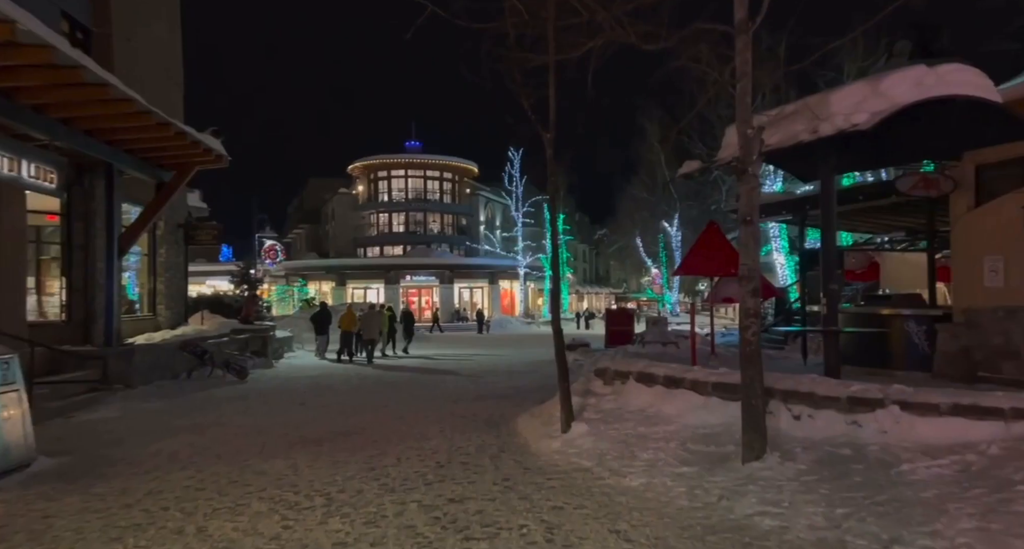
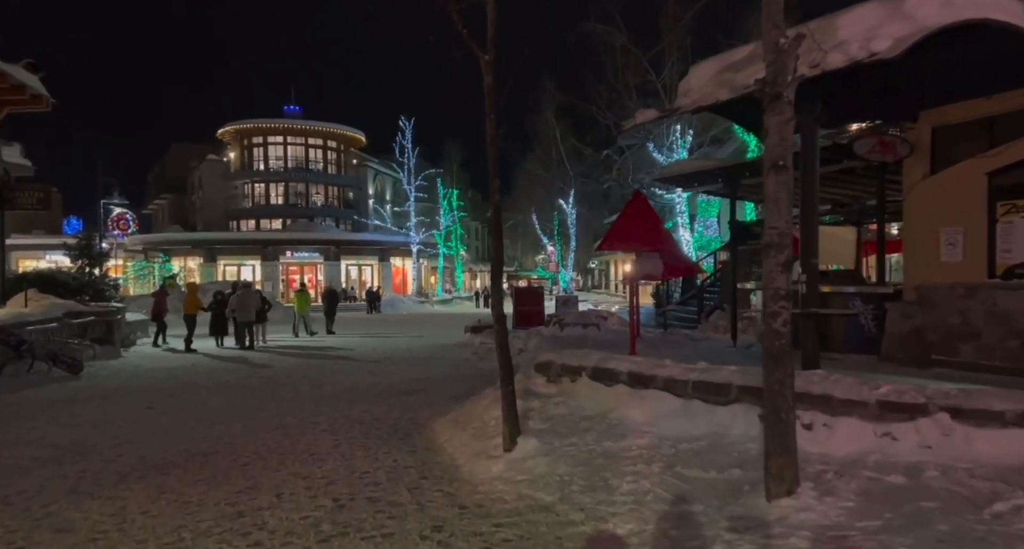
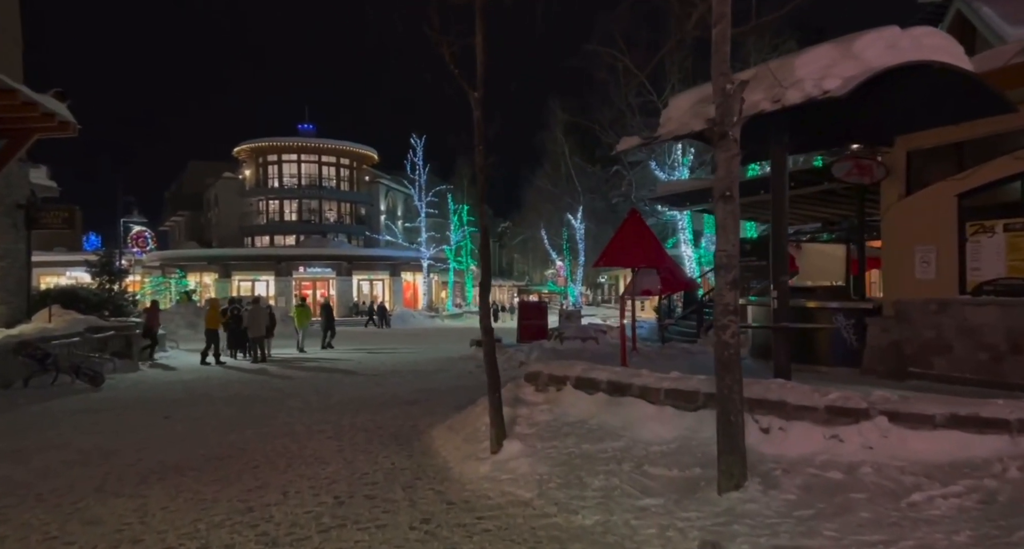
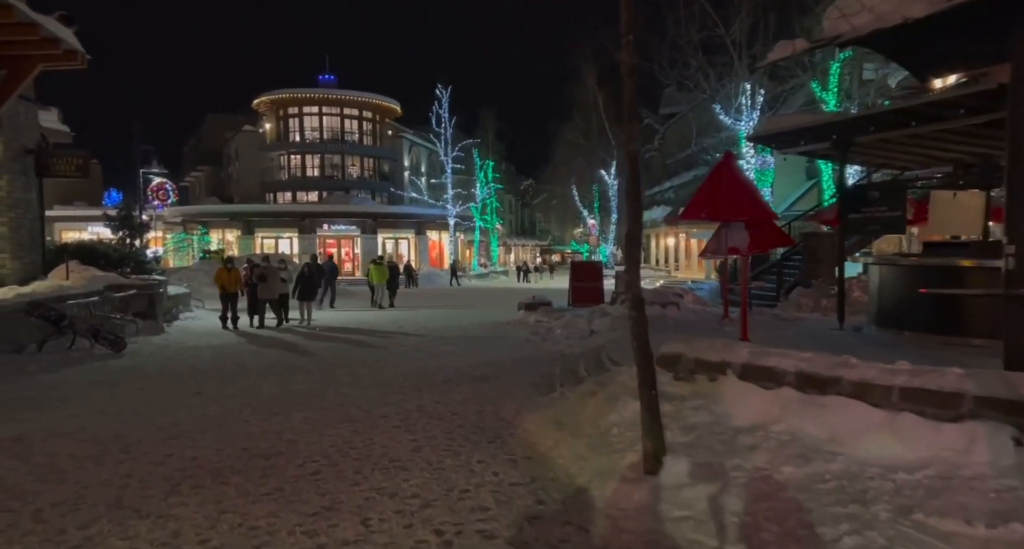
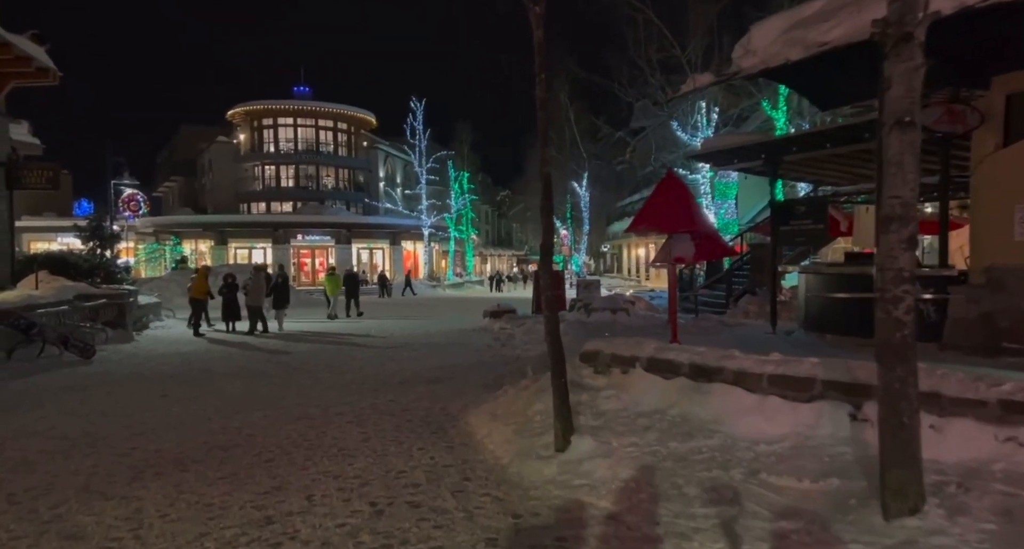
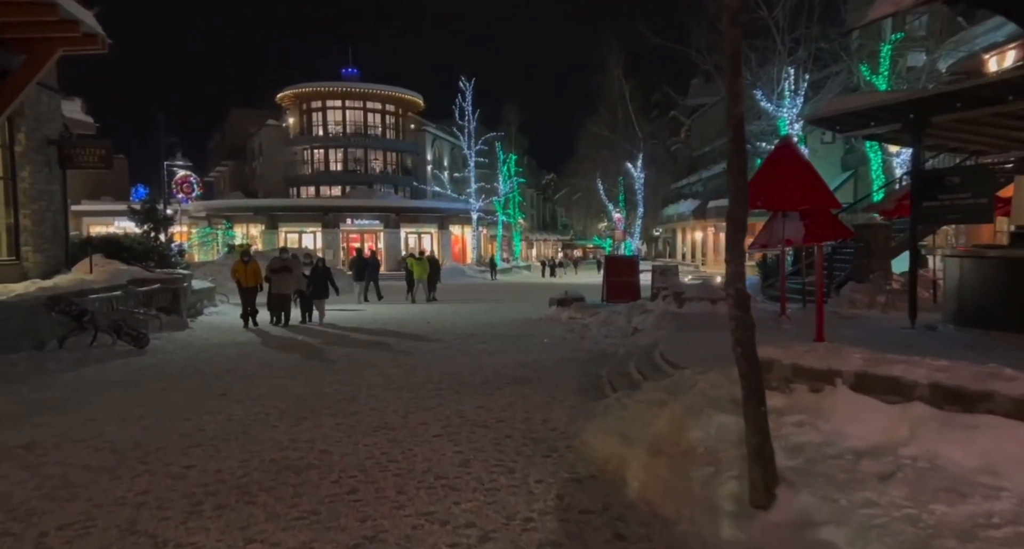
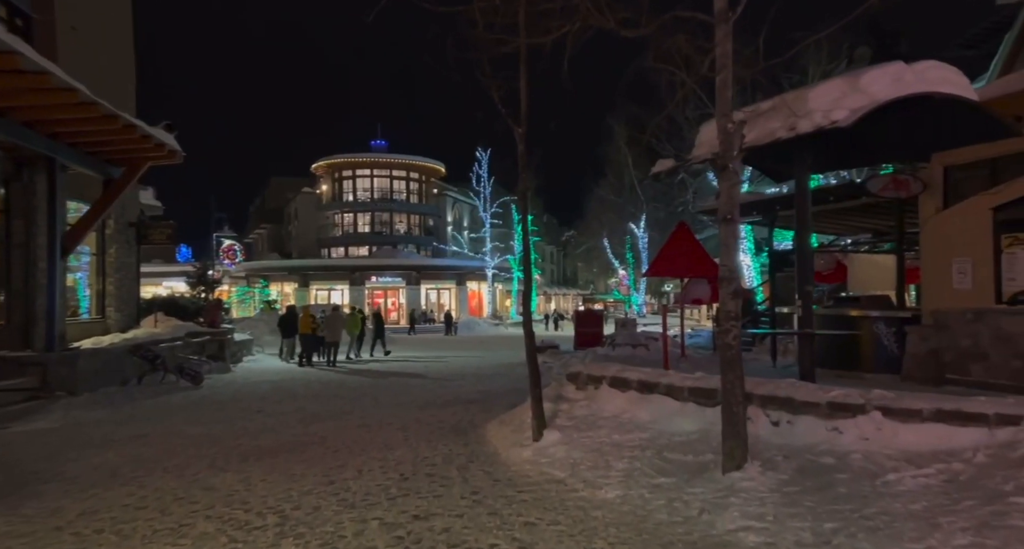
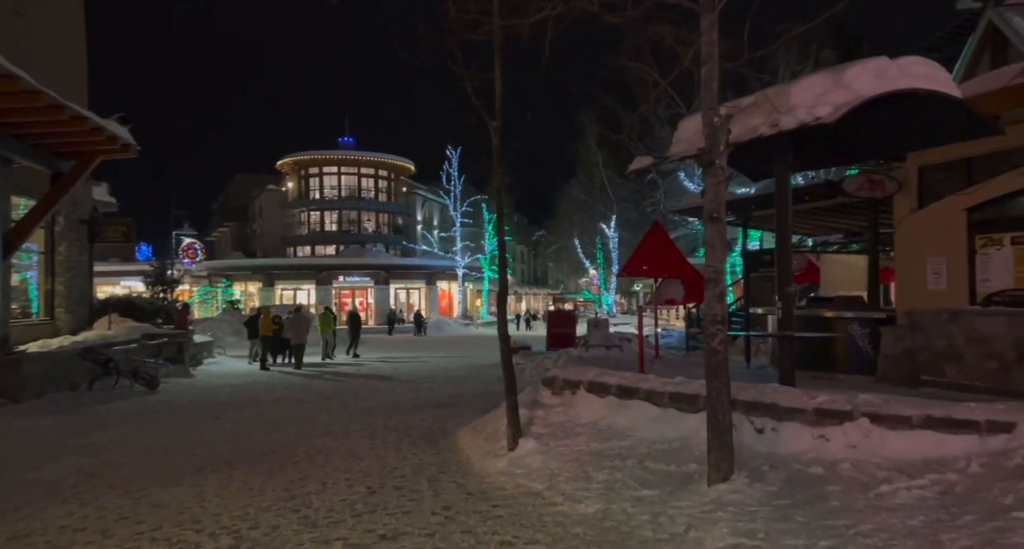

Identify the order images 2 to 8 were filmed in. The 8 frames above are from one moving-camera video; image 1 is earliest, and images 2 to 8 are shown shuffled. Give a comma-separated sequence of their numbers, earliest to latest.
7, 8, 3, 2, 5, 4, 6
